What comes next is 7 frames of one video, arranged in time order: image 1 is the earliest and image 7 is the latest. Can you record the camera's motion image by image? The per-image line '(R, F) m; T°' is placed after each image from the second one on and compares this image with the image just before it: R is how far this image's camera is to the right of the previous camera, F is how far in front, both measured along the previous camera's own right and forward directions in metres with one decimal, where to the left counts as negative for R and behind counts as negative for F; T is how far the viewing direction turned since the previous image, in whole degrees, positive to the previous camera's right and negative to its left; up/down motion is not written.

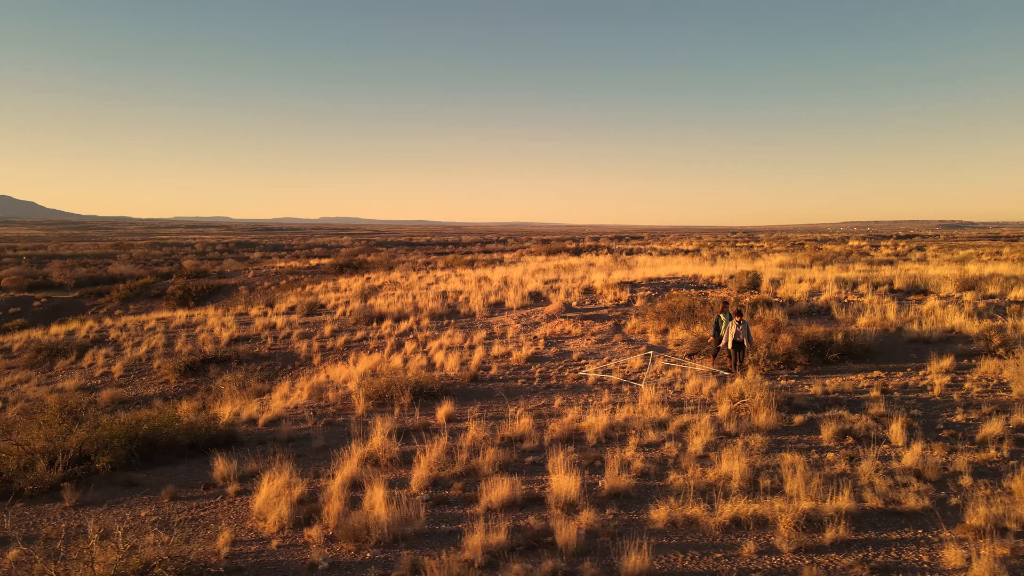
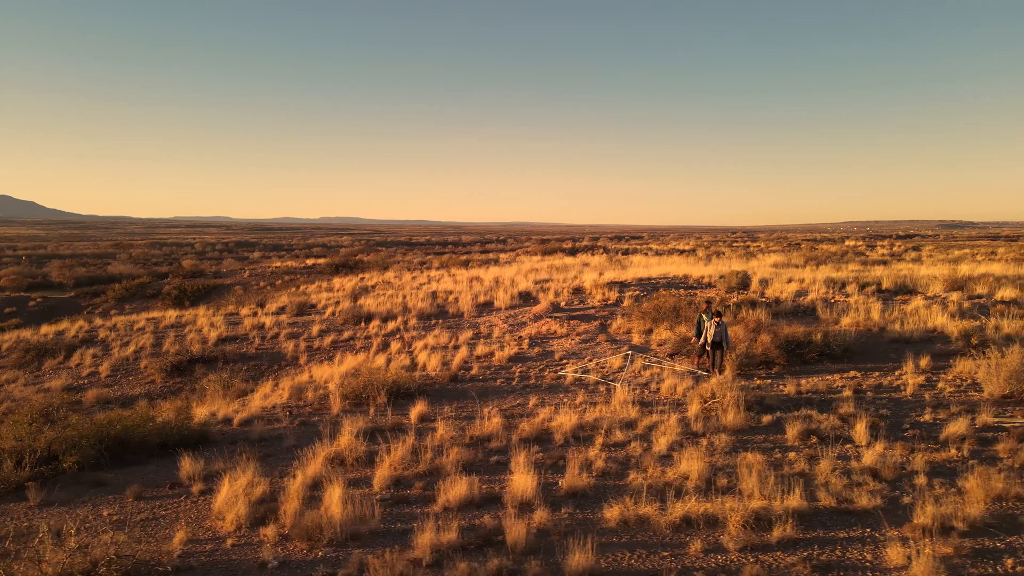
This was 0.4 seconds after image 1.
(+0.3, 0.0) m; 0°
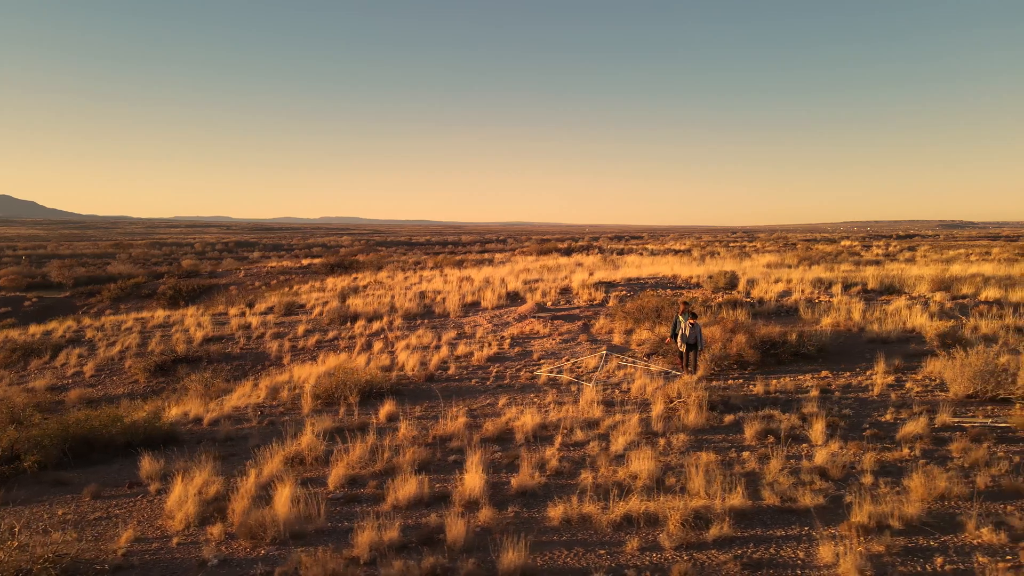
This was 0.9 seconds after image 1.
(+0.3, 0.0) m; 0°
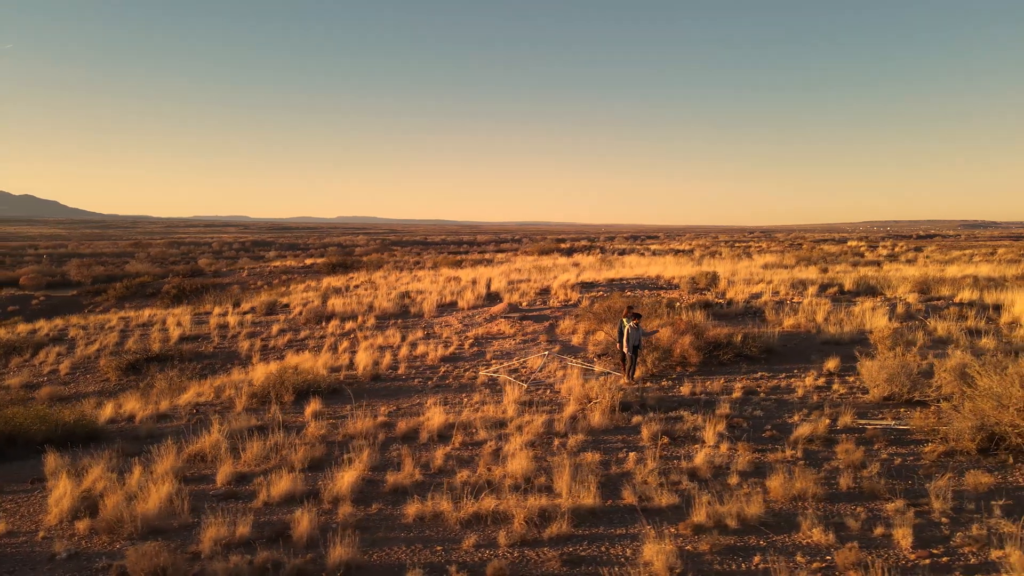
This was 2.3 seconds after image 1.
(+0.9, -0.1) m; -1°
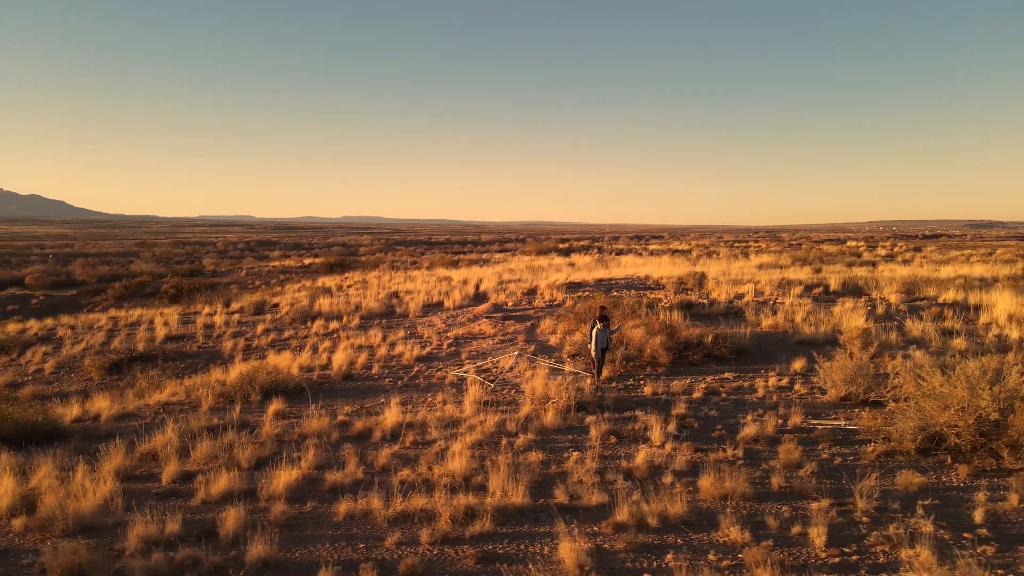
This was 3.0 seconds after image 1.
(+0.4, -0.1) m; 0°
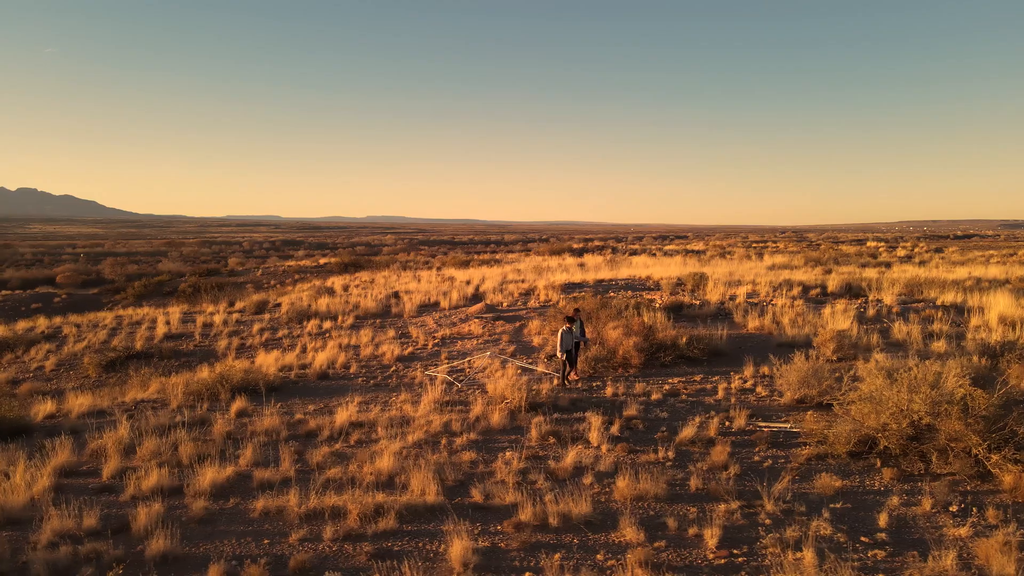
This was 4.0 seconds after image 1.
(+0.7, -0.1) m; -2°
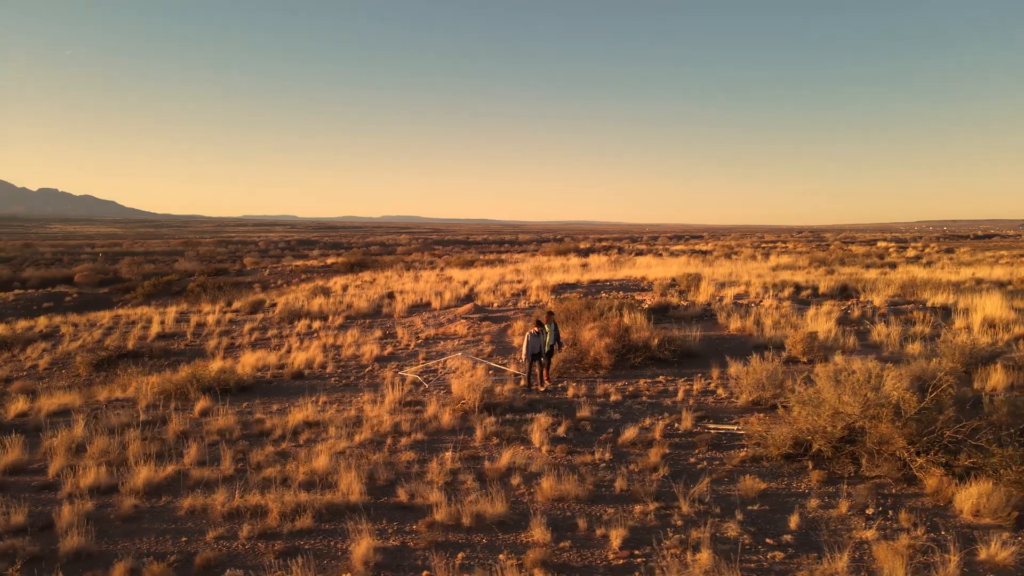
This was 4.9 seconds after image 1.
(+0.6, -0.1) m; -1°
